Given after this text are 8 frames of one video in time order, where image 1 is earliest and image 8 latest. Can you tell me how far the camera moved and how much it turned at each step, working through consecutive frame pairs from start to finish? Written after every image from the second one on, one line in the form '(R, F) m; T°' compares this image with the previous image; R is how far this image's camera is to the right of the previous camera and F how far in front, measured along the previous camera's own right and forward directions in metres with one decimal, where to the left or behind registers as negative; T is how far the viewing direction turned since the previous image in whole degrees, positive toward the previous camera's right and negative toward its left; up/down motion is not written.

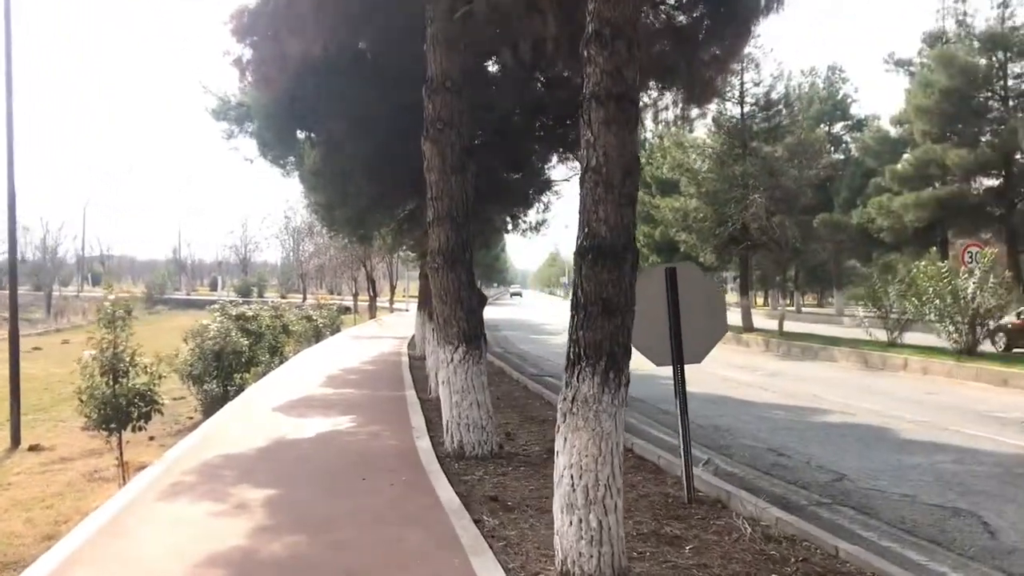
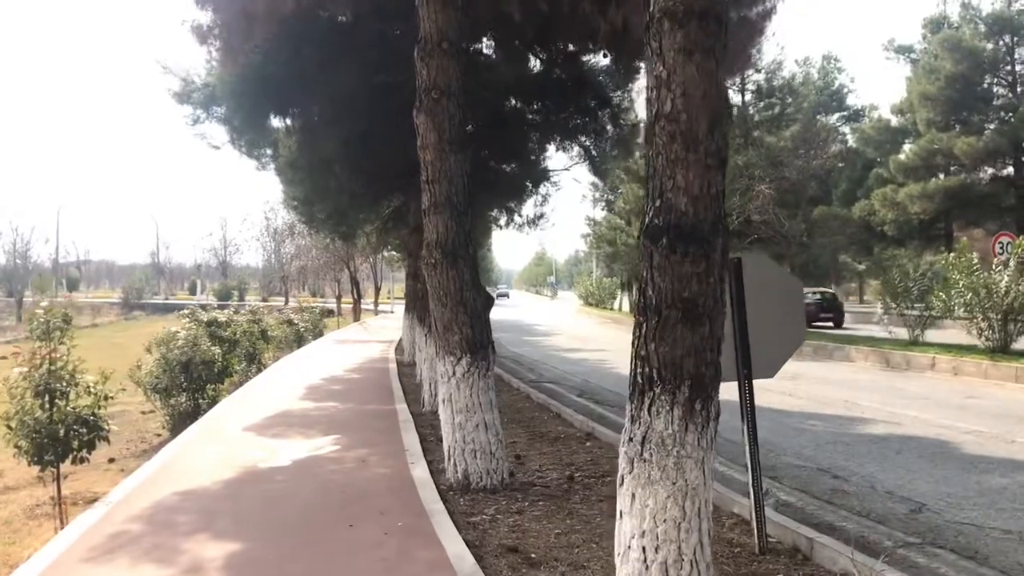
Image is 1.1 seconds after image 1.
(-0.2, +1.2) m; +1°
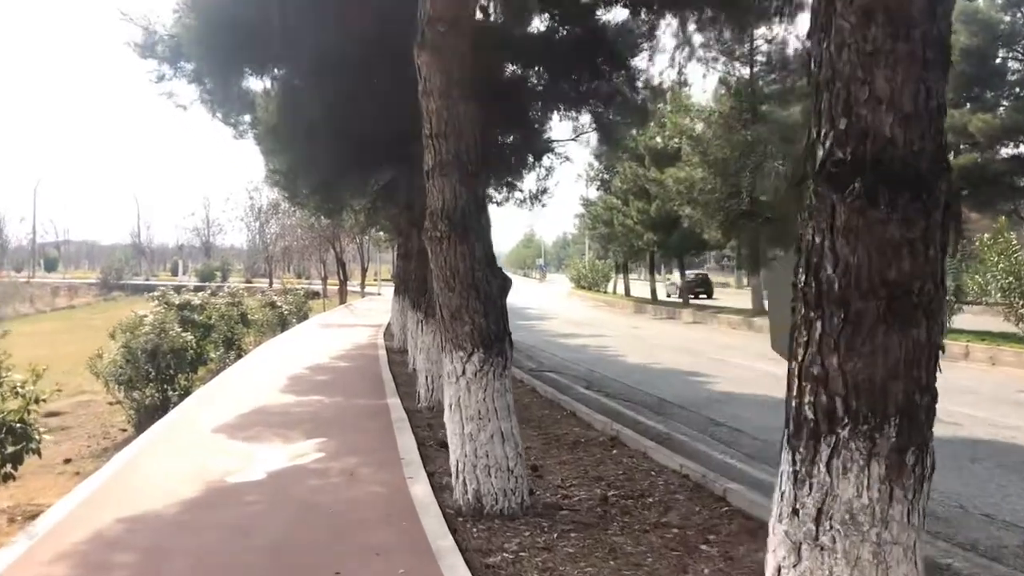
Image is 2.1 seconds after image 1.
(-0.2, +1.2) m; +1°
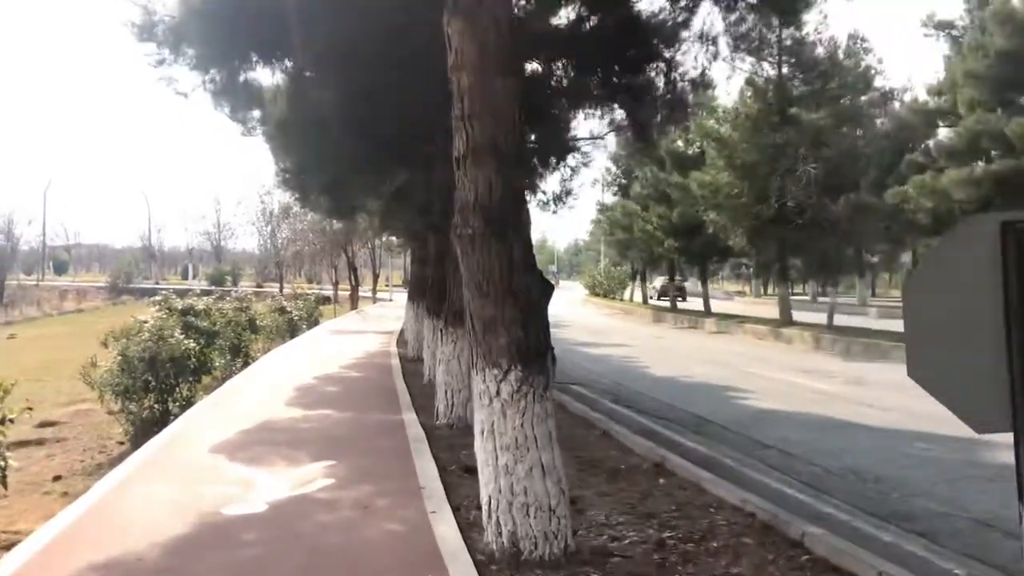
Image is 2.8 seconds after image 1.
(-0.2, +0.8) m; -1°
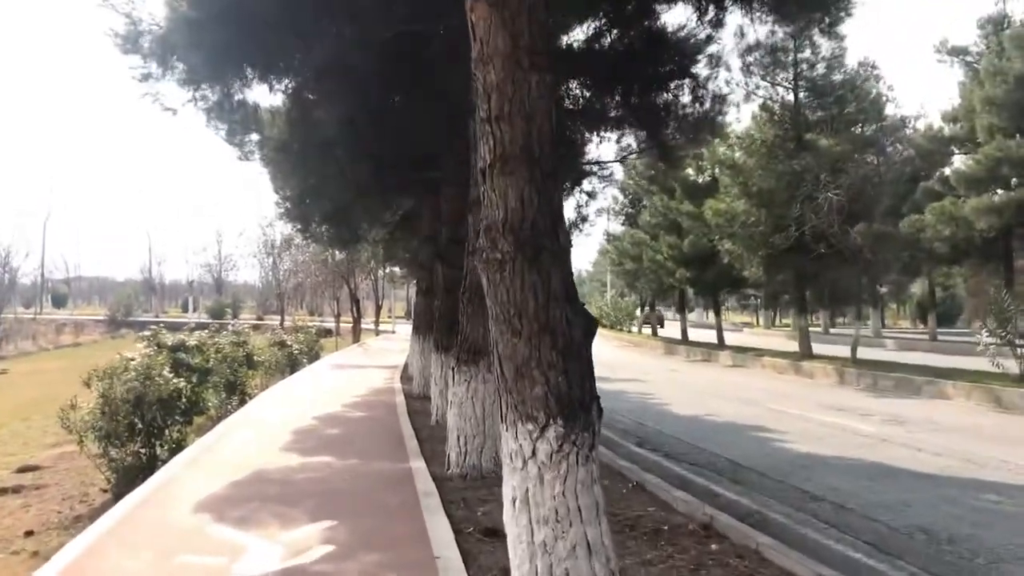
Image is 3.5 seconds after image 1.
(-0.1, +0.8) m; 0°
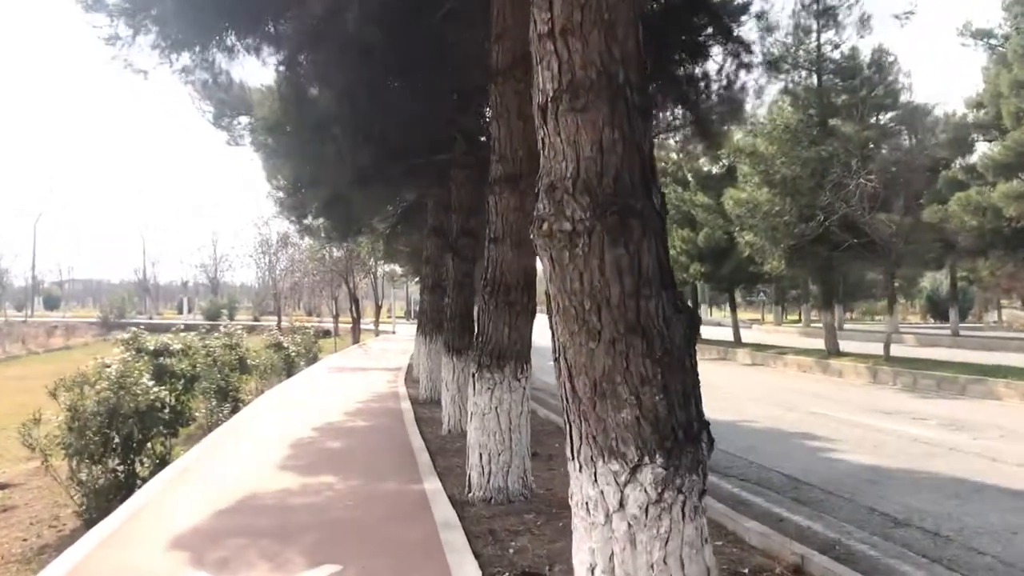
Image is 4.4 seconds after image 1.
(-0.2, +1.1) m; 0°
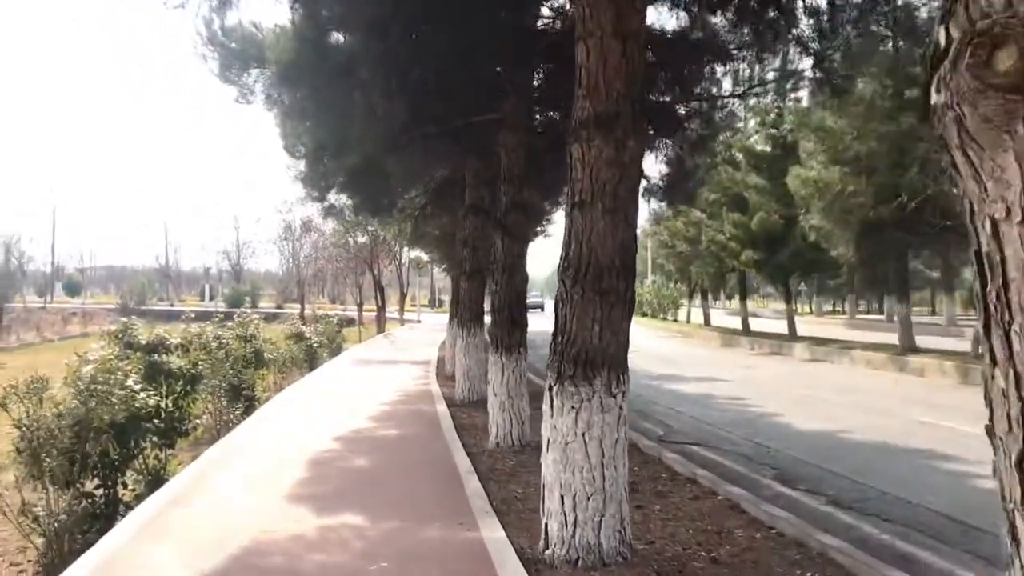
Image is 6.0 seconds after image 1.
(-0.4, +1.7) m; -1°
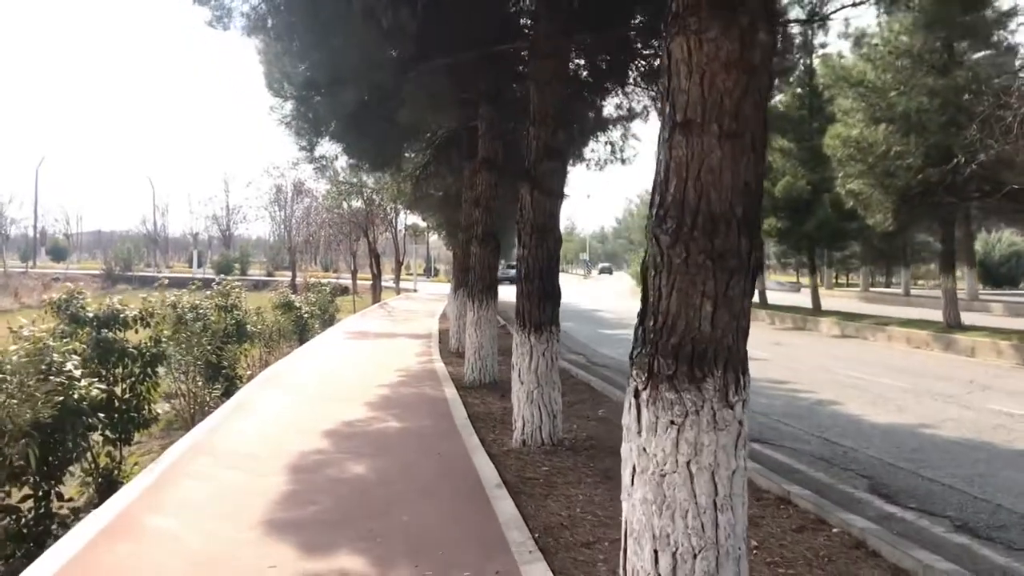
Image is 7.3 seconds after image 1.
(-0.3, +1.5) m; 0°
